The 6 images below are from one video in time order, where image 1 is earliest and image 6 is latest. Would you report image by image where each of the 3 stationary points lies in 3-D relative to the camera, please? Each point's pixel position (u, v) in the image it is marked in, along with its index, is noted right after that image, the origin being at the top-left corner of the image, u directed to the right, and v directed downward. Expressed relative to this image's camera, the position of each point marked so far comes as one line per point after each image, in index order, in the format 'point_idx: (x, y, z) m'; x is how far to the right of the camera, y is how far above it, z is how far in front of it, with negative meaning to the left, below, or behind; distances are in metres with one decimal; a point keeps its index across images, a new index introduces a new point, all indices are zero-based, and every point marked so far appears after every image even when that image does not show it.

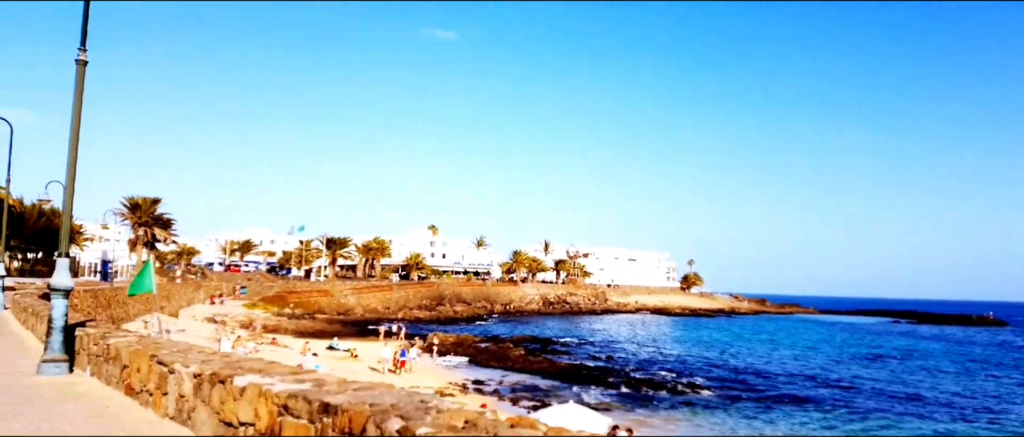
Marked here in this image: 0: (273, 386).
0: (-1.4, -1.0, +4.0) m
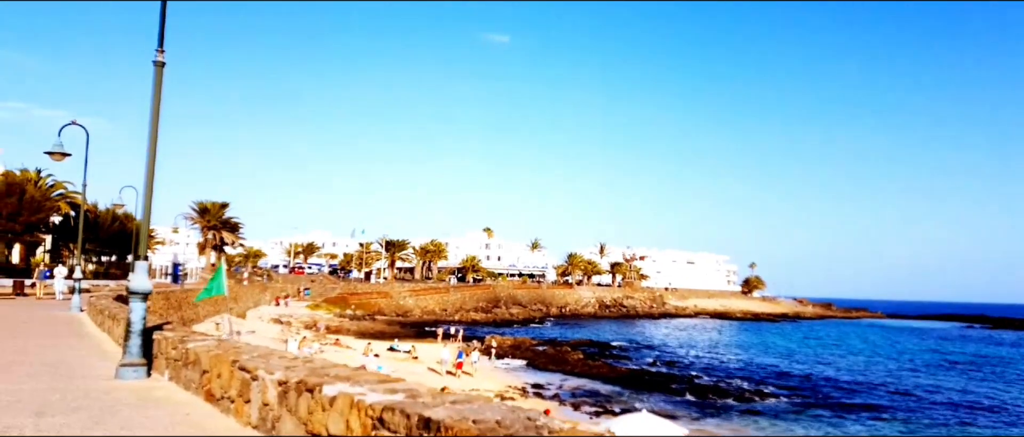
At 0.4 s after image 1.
0: (-0.8, -1.0, +3.8) m
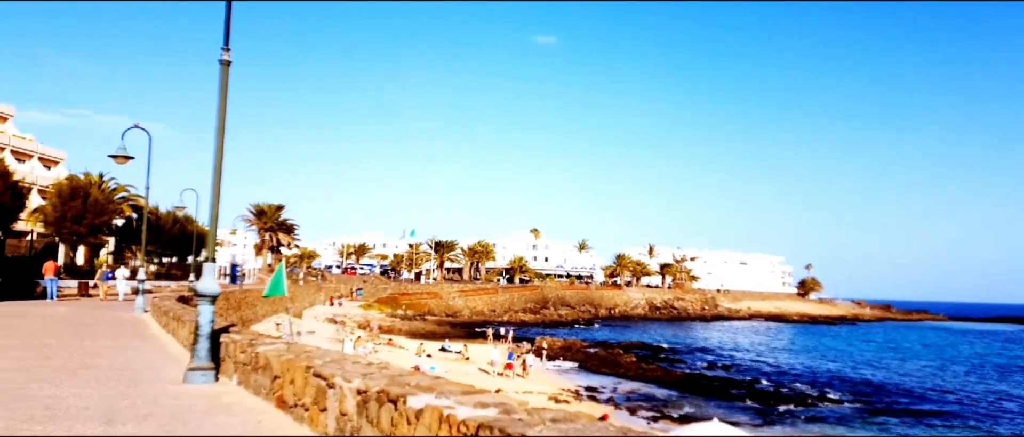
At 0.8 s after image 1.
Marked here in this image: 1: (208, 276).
0: (-0.3, -1.0, +3.5) m
1: (-2.8, -0.5, +6.2) m
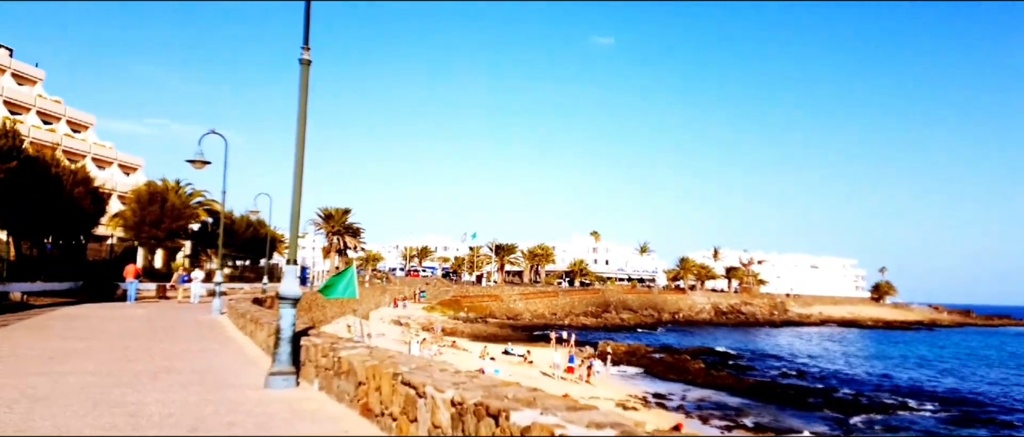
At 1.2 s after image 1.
0: (+0.2, -1.0, +3.2) m
1: (-2.0, -0.5, +6.1) m
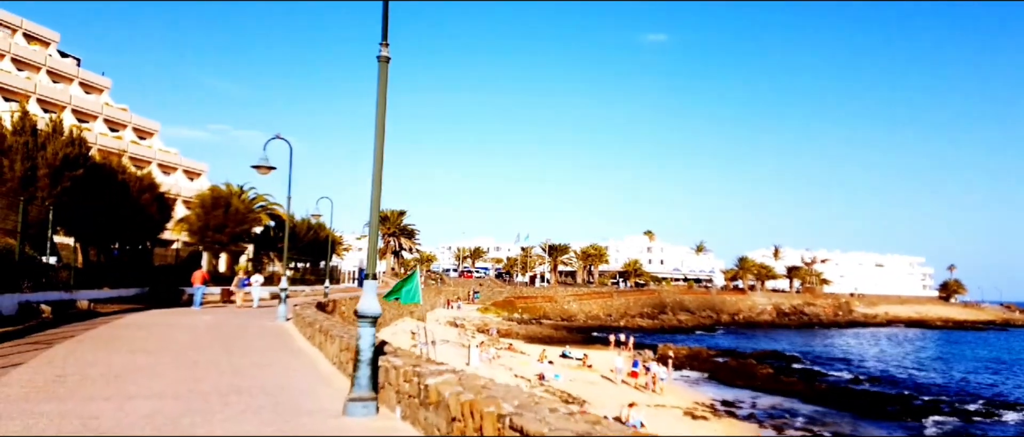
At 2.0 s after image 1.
0: (+0.8, -1.1, +2.5) m
1: (-1.2, -0.6, +5.5) m
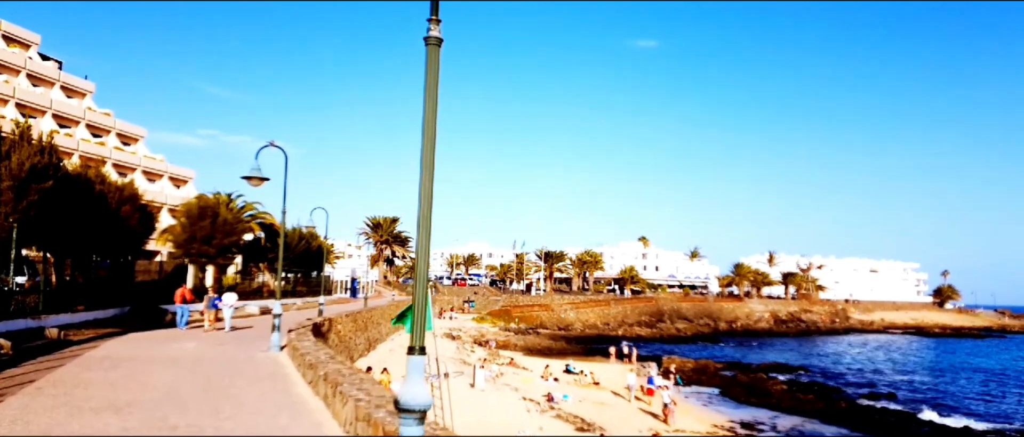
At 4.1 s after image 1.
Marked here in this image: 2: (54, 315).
0: (+1.5, -1.3, +0.9) m
1: (-0.6, -0.9, +3.9) m
2: (-11.0, -2.3, +16.2) m
